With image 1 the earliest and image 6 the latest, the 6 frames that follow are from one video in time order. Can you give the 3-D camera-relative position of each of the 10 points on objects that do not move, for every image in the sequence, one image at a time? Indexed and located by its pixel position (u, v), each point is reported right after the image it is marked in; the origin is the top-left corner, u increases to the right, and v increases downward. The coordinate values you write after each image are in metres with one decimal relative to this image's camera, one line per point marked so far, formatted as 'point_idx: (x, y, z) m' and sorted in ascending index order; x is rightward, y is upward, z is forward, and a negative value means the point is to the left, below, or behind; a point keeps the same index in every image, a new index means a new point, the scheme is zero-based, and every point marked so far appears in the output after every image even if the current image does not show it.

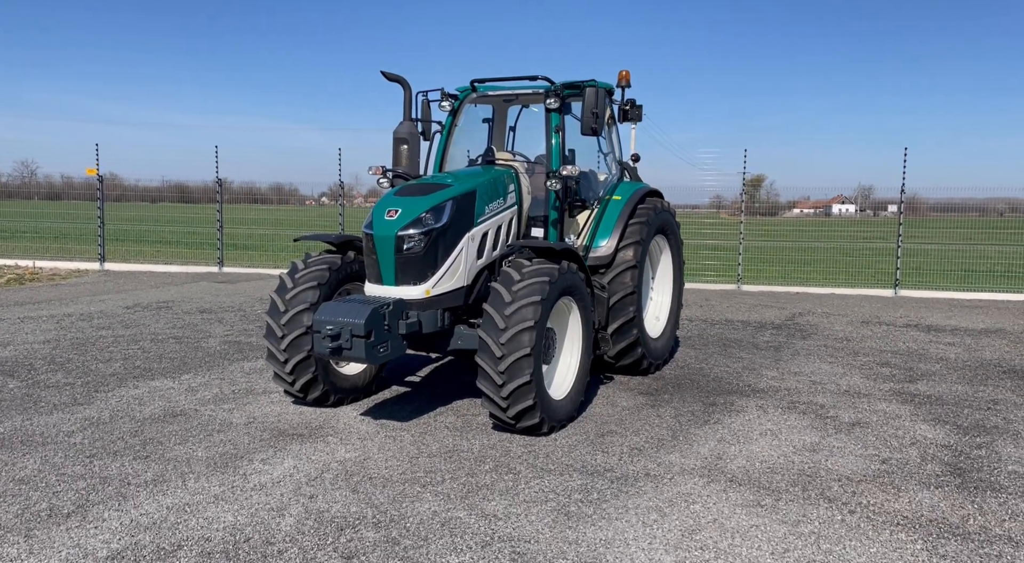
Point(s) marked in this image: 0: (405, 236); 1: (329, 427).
0: (-0.7, +0.3, +5.6) m
1: (-1.2, -0.9, +5.5) m
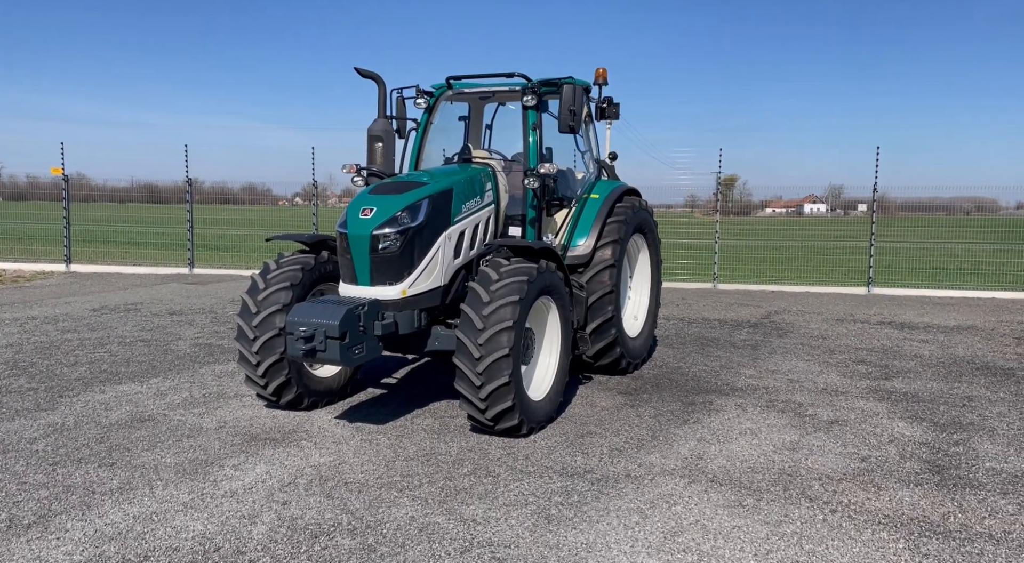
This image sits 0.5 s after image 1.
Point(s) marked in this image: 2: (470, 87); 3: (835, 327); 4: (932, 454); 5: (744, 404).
0: (-0.8, +0.3, +5.5) m
1: (-1.3, -0.9, +5.4) m
2: (-0.3, +1.6, +7.1) m
3: (+3.7, -0.5, +9.8) m
4: (+2.4, -1.0, +4.9) m
5: (+1.6, -0.9, +6.1) m
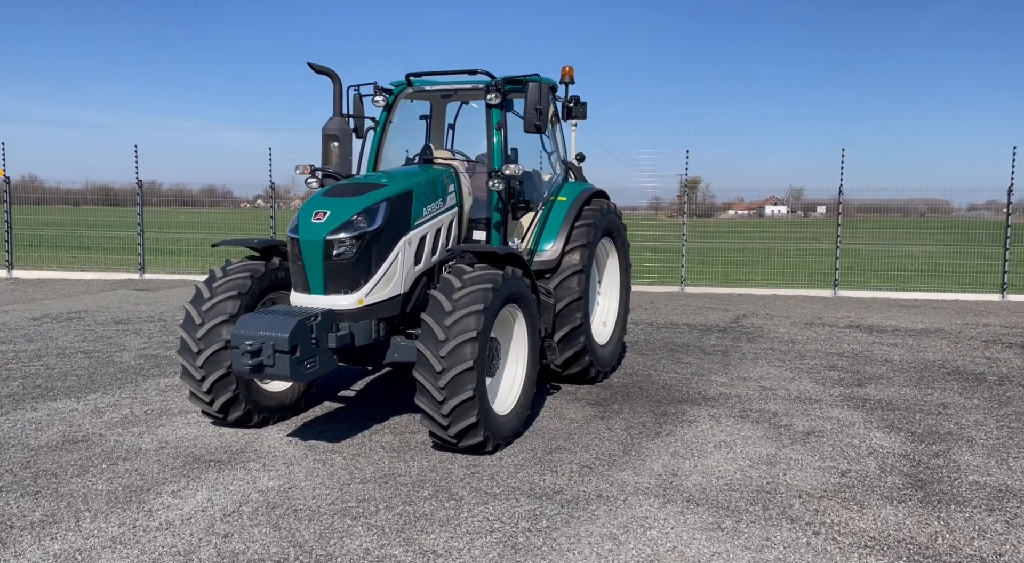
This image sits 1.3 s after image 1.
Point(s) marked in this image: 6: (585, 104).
0: (-1.1, +0.2, +5.2) m
1: (-1.5, -1.0, +5.1) m
2: (-0.6, +1.5, +6.8) m
3: (+3.3, -0.6, +9.7) m
4: (+2.2, -1.0, +4.7) m
5: (+1.4, -0.9, +5.9) m
6: (+0.6, +1.5, +7.0) m
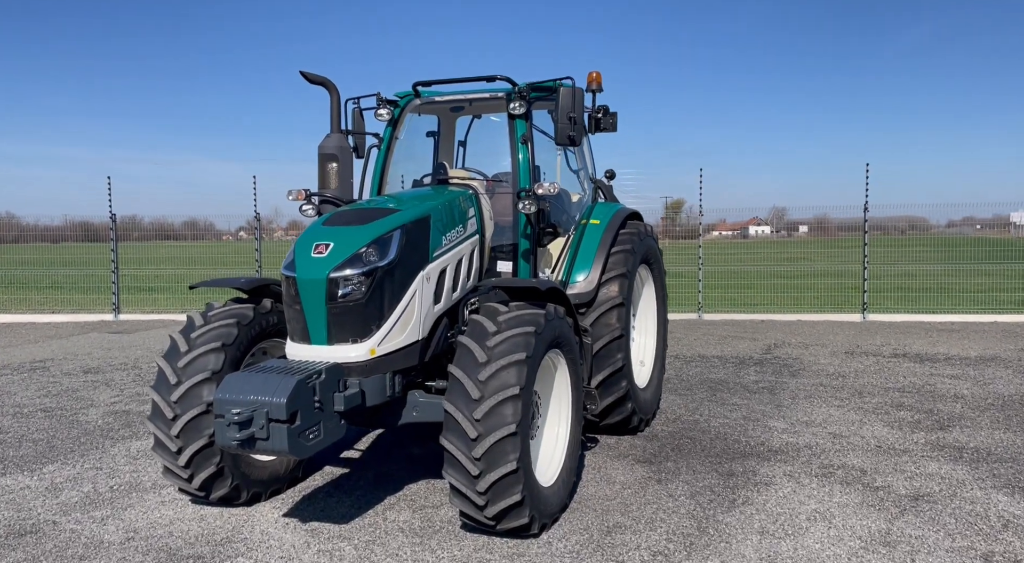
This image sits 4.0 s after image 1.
0: (-0.9, 0.0, +4.3) m
1: (-1.3, -1.2, +4.1) m
2: (-0.5, +1.3, +5.9) m
3: (+3.4, -0.8, +8.8) m
4: (+2.4, -1.1, +3.8) m
5: (+1.6, -1.1, +4.9) m
6: (+0.7, +1.2, +6.2) m
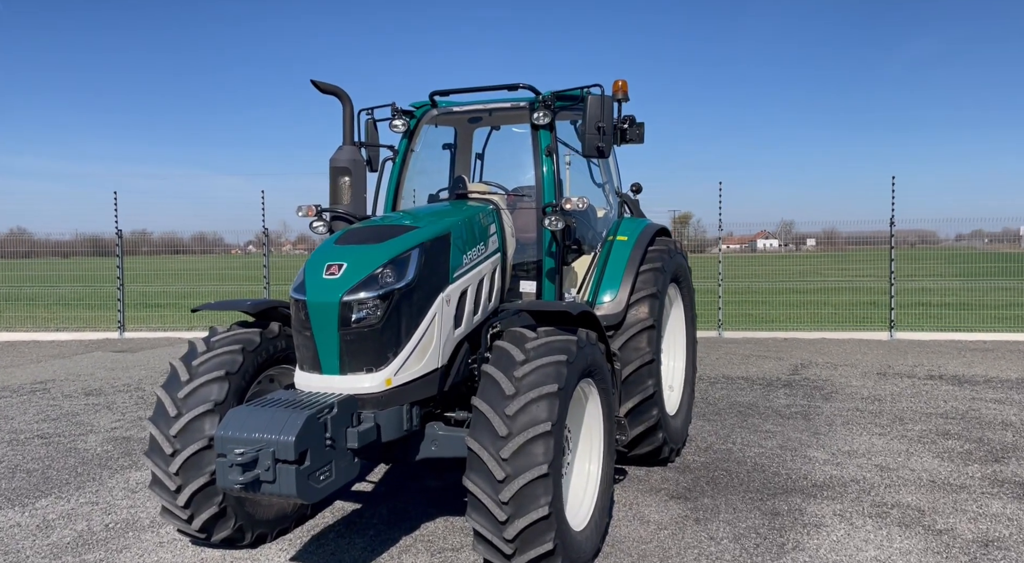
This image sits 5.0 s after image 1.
0: (-0.7, -0.1, +3.9) m
1: (-1.2, -1.3, +3.7) m
2: (-0.3, +1.1, +5.6) m
3: (+3.6, -1.0, +8.4) m
4: (+2.6, -1.2, +3.4) m
5: (+1.8, -1.2, +4.5) m
6: (+0.9, +1.1, +5.8) m
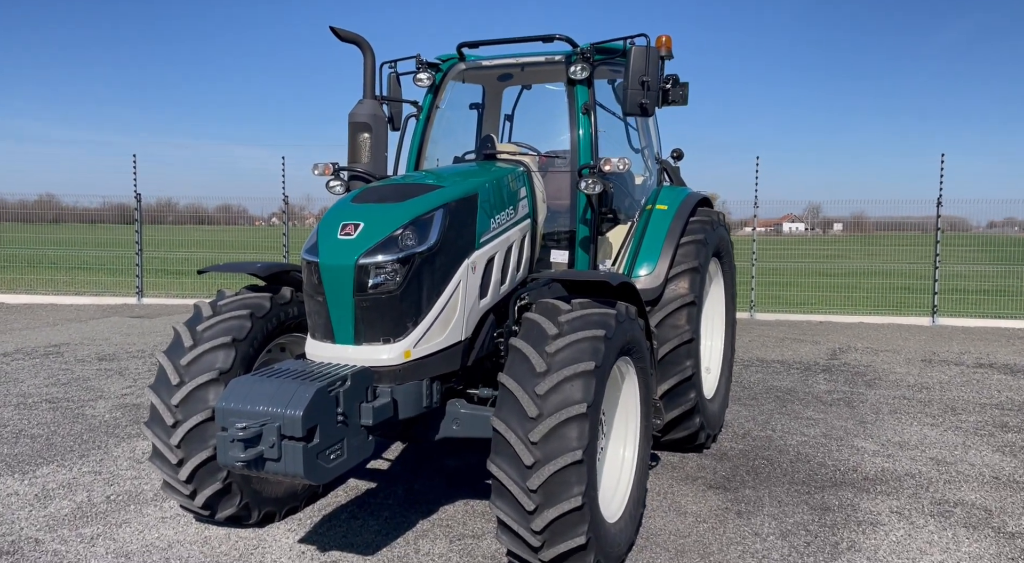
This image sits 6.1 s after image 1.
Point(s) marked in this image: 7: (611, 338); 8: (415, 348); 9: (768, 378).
0: (-0.6, +0.1, +3.5) m
1: (-1.1, -1.2, +3.4) m
2: (-0.1, +1.3, +5.2) m
3: (+3.8, -0.8, +8.0) m
4: (+2.6, -1.2, +3.0) m
5: (+1.9, -1.1, +4.2) m
6: (+1.1, +1.2, +5.4) m
7: (+0.4, -0.2, +3.4) m
8: (-0.4, -0.3, +3.6) m
9: (+2.3, -0.9, +7.7) m
